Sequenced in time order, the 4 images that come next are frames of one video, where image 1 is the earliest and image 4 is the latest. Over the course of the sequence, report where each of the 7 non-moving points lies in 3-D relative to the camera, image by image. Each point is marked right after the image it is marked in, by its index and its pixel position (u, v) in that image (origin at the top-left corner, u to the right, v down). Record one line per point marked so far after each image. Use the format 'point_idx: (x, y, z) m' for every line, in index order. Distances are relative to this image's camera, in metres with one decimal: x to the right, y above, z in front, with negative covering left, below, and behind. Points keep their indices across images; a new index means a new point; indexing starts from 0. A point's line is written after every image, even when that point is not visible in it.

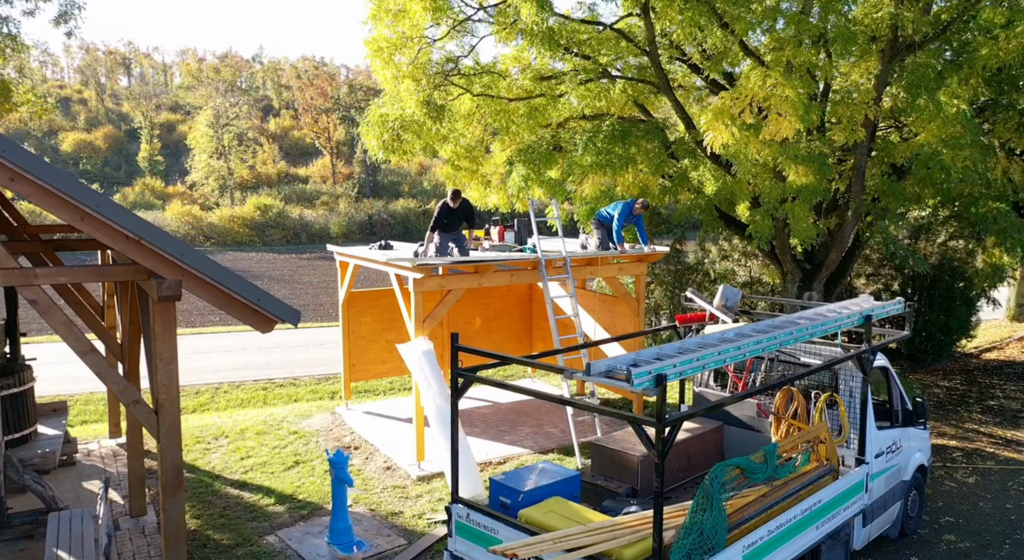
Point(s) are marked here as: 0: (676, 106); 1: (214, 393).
0: (+2.0, +2.1, +10.2) m
1: (-4.7, -1.8, +13.2) m
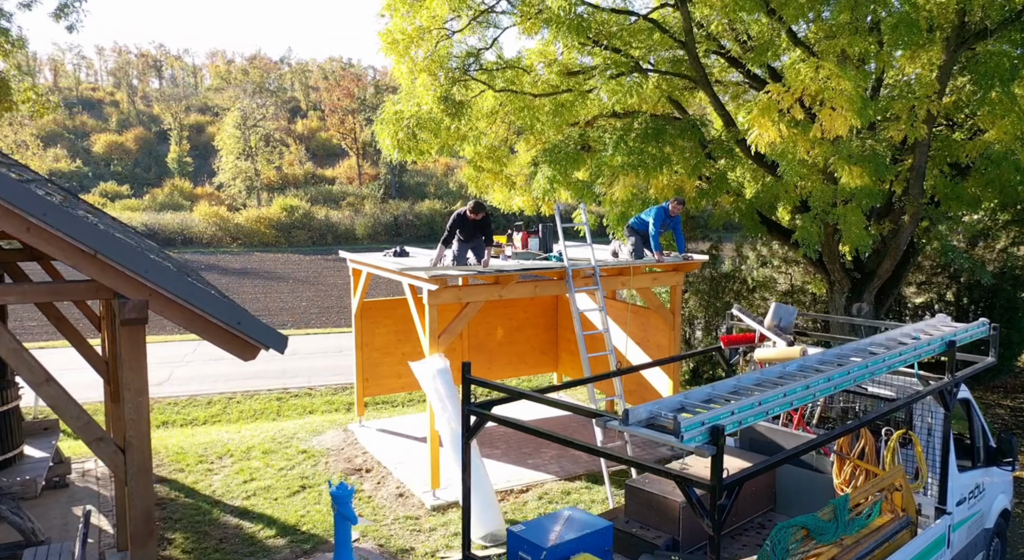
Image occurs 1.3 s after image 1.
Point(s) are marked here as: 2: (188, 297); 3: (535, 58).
0: (+2.3, +2.0, +9.4) m
1: (-4.3, -1.8, +12.7) m
2: (-1.5, -0.1, +3.9) m
3: (+0.3, +2.7, +10.3) m
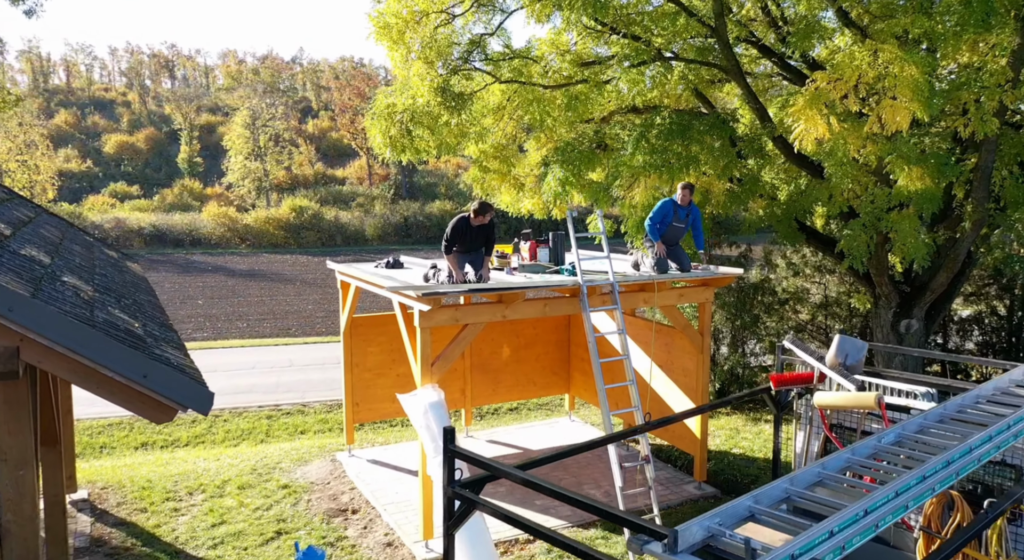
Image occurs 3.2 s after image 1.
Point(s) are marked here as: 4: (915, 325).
0: (+2.4, +1.9, +8.4) m
1: (-4.2, -2.0, +11.7) m
2: (-1.5, -0.2, +3.0) m
3: (+0.4, +2.6, +9.3) m
4: (+4.0, -0.5, +8.4) m
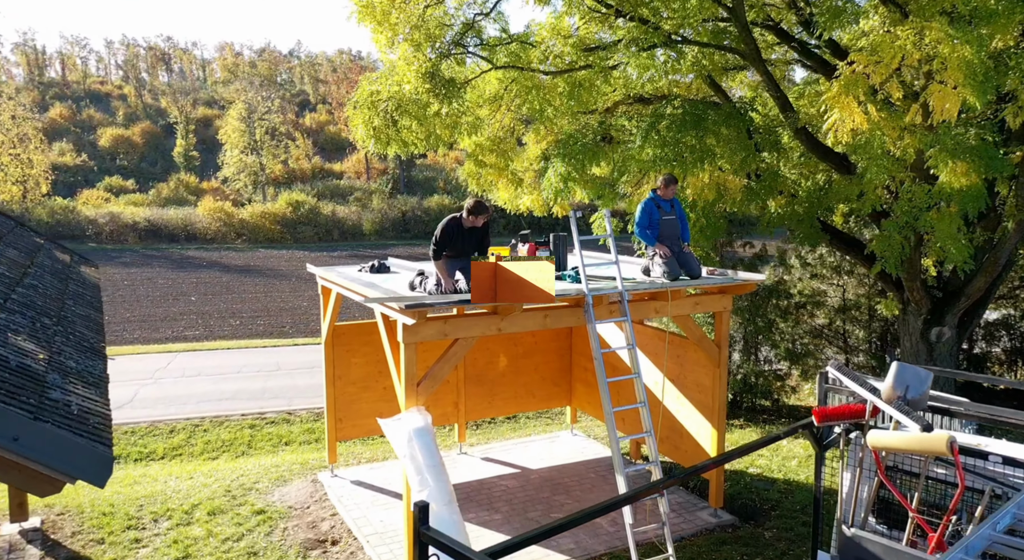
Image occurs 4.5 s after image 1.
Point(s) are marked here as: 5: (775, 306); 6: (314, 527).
0: (+2.3, +1.8, +7.7) m
1: (-4.2, -2.0, +11.0) m
2: (-1.6, -0.3, +2.3) m
3: (+0.4, +2.6, +8.6) m
4: (+4.0, -0.5, +7.7) m
5: (+3.2, -0.3, +10.1) m
6: (-1.6, -2.0, +6.9) m
